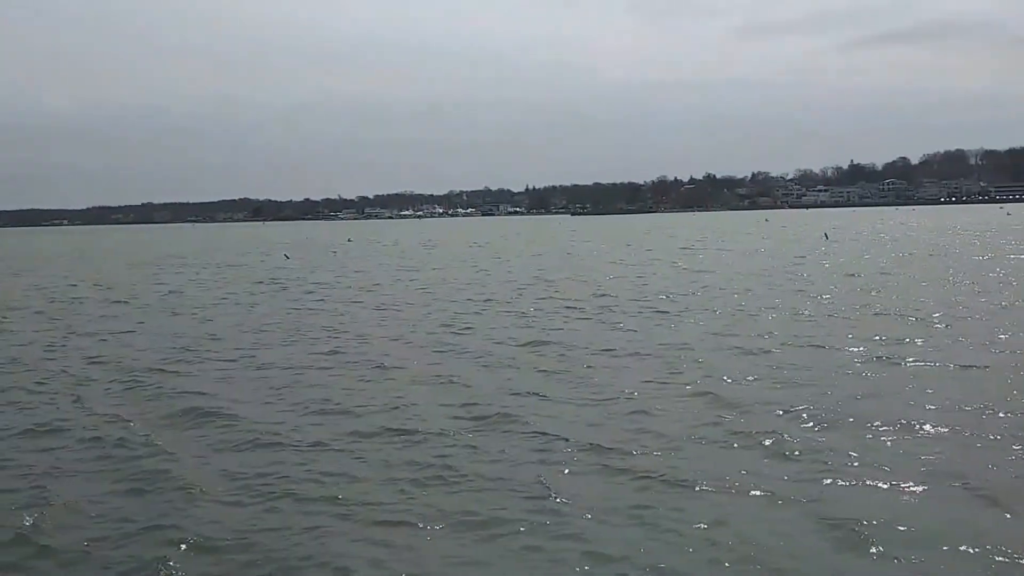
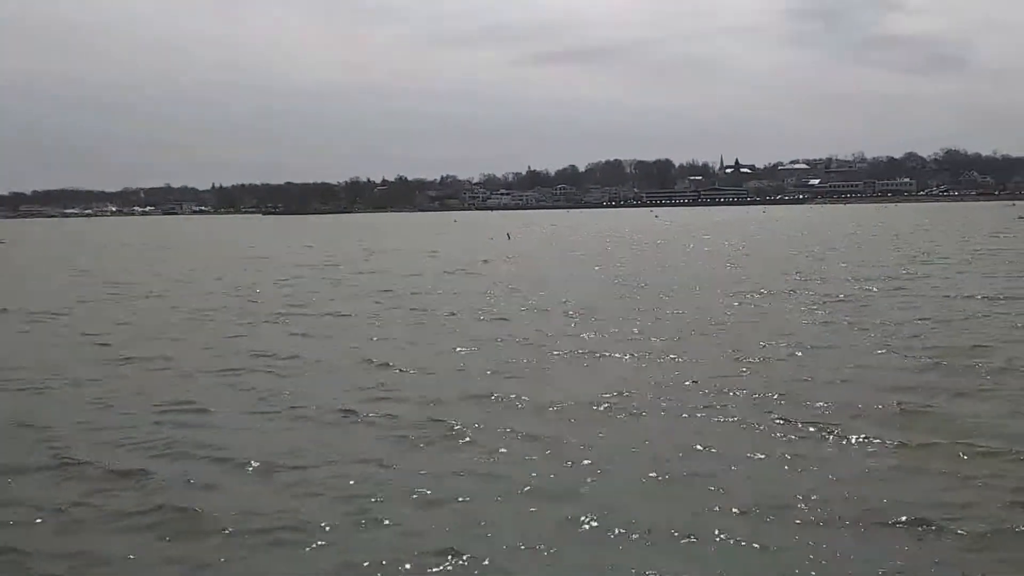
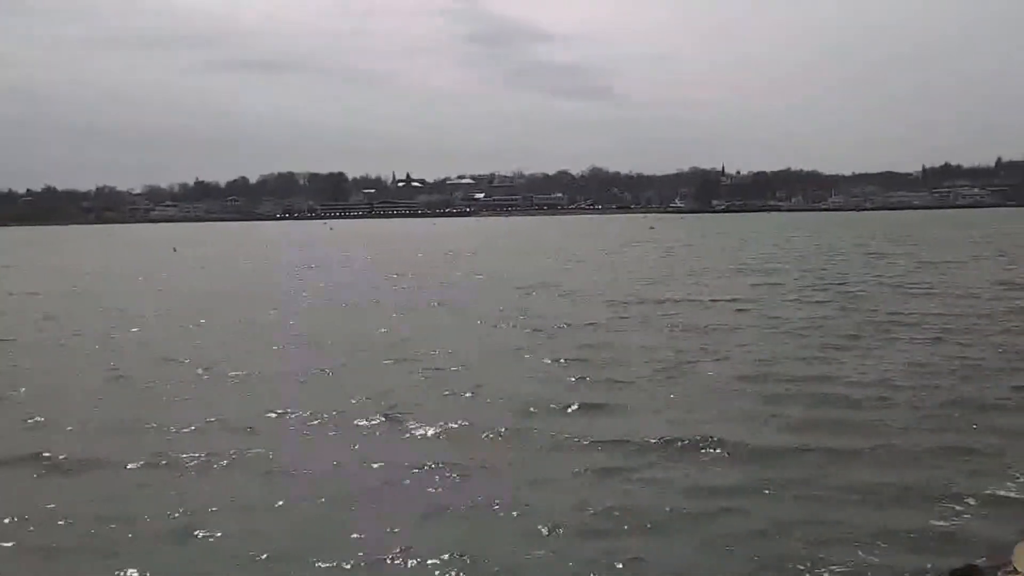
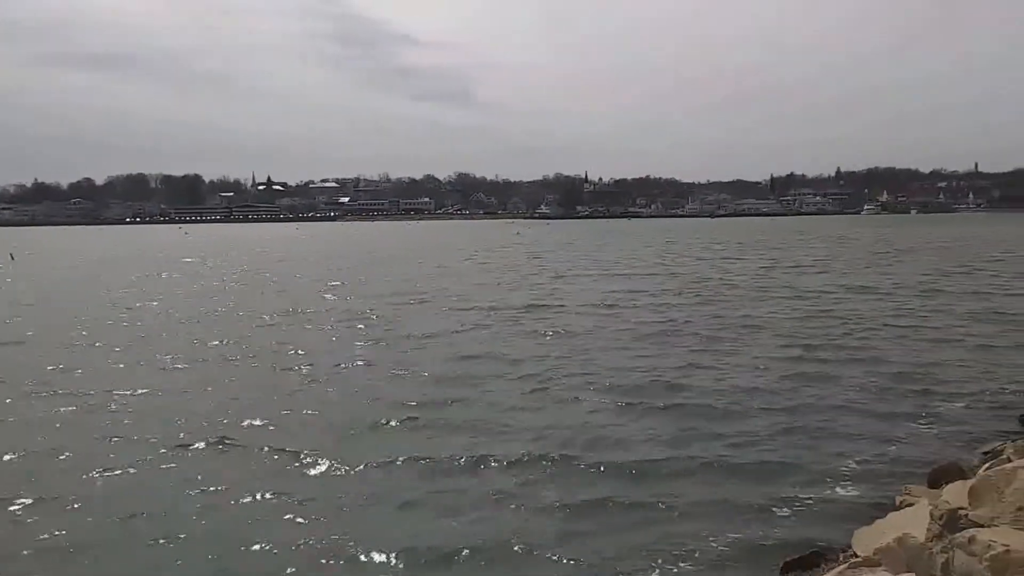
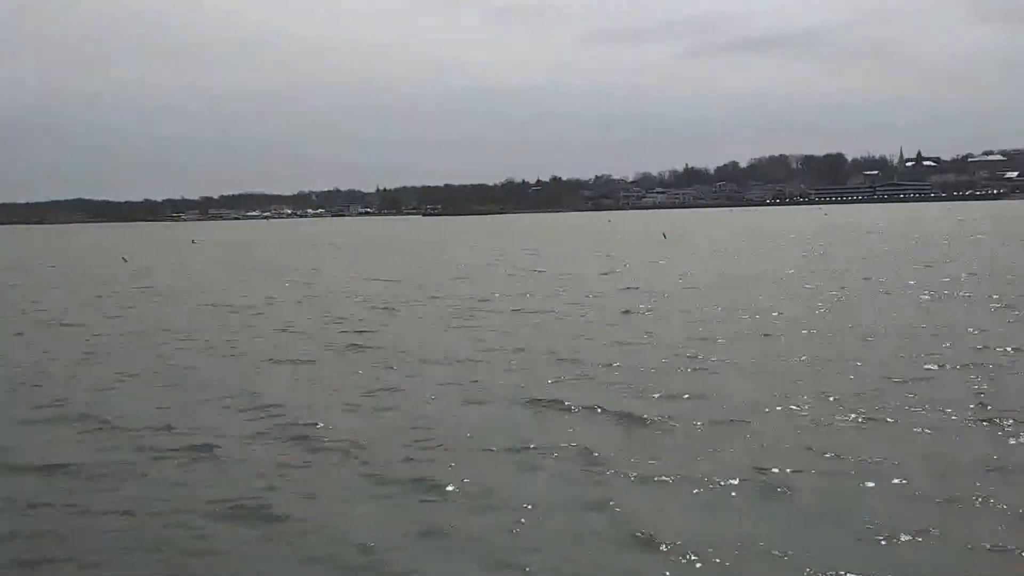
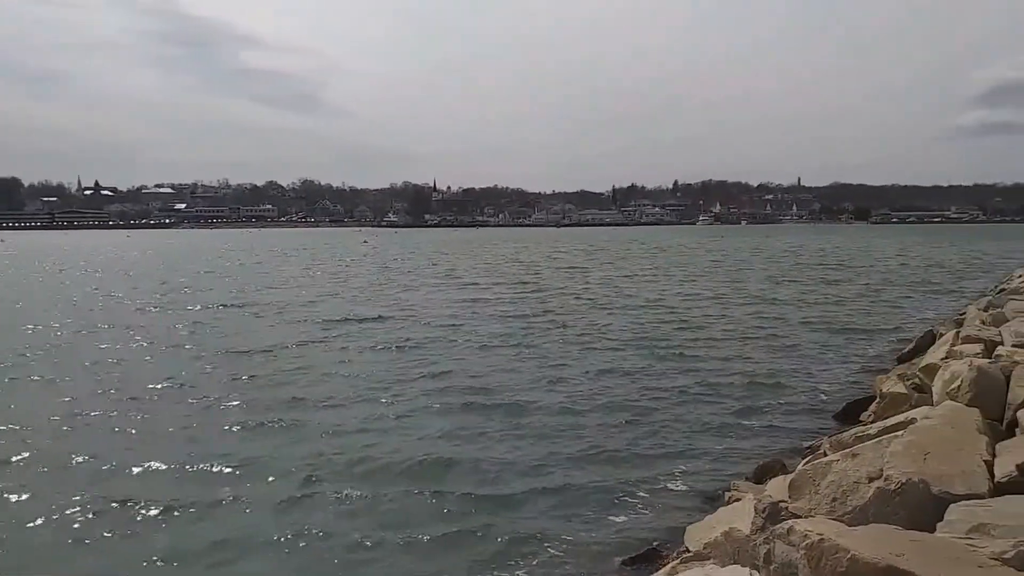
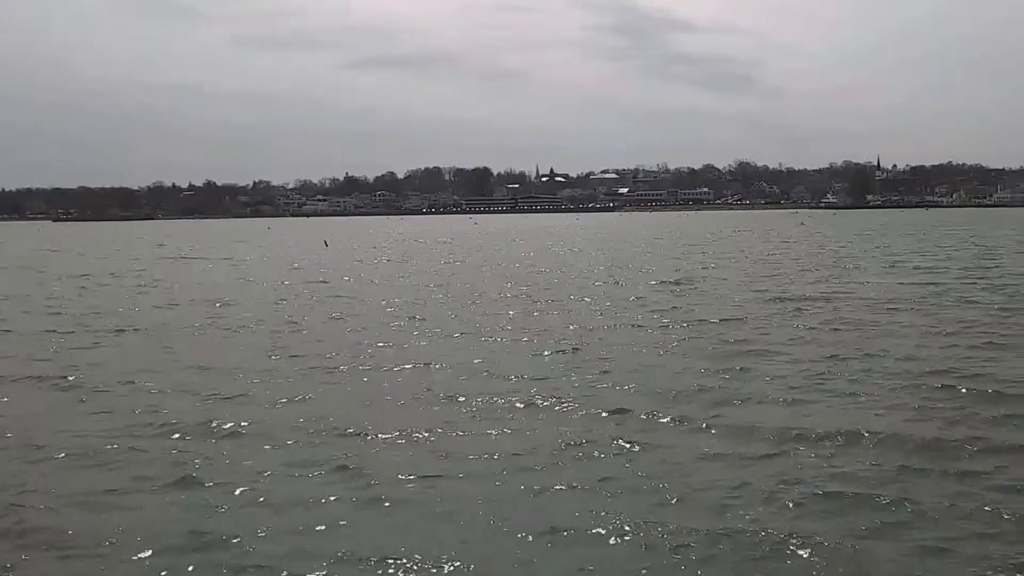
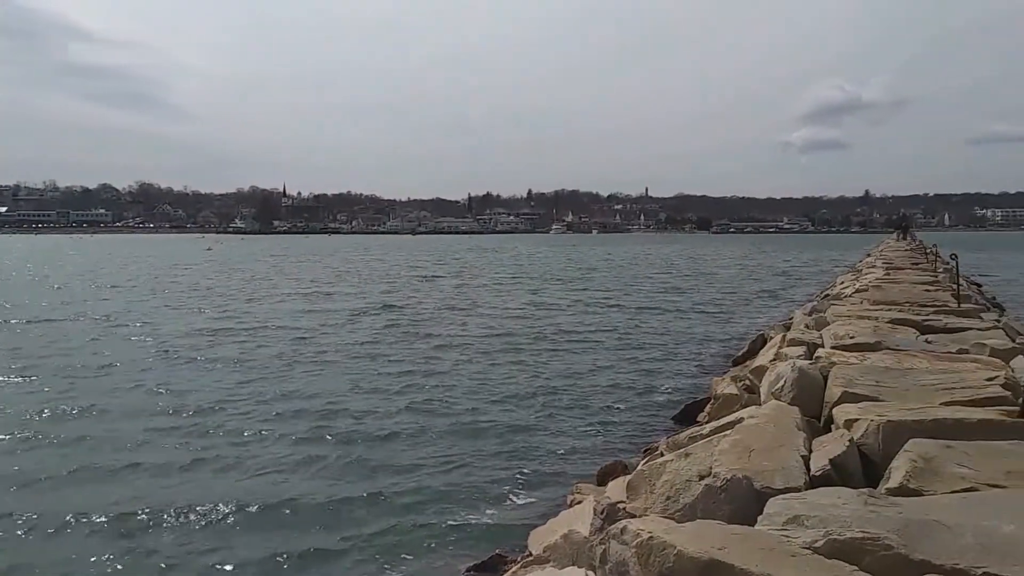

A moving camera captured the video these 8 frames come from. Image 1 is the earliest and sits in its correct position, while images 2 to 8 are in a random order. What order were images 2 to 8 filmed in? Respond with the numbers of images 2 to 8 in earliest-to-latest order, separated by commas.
5, 2, 7, 3, 4, 6, 8
